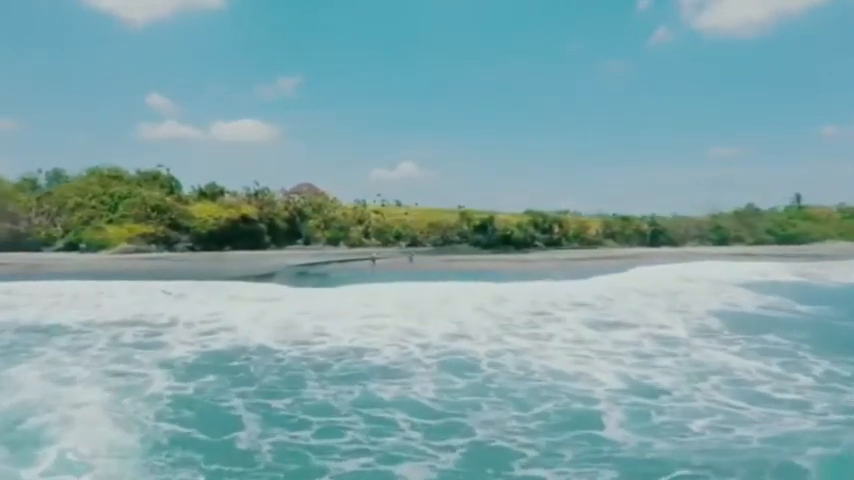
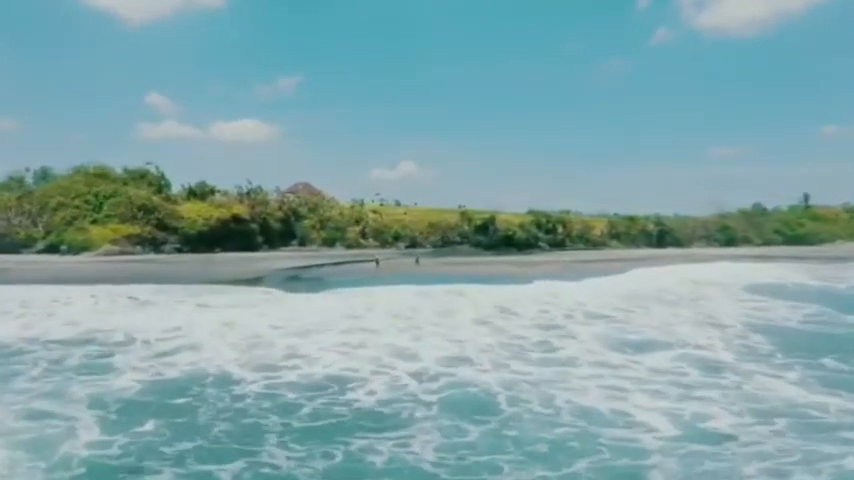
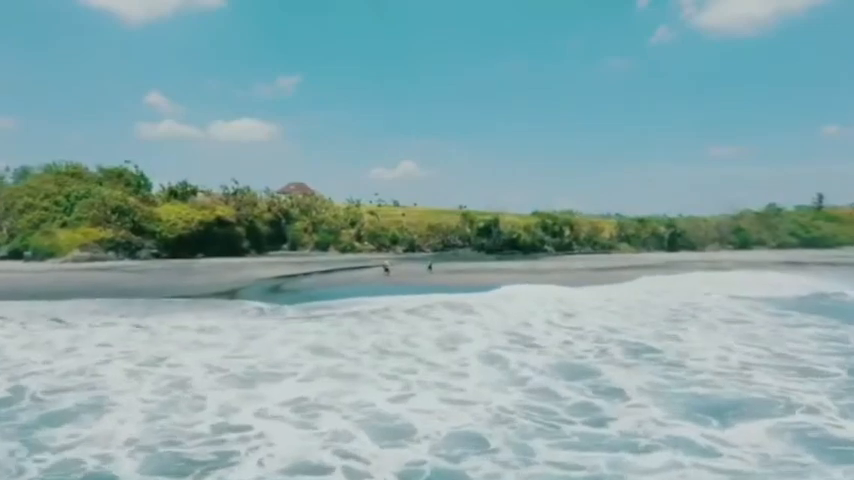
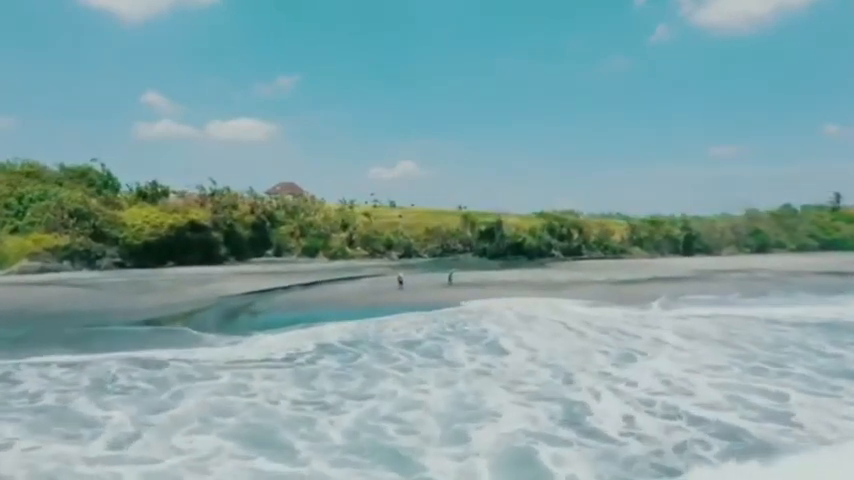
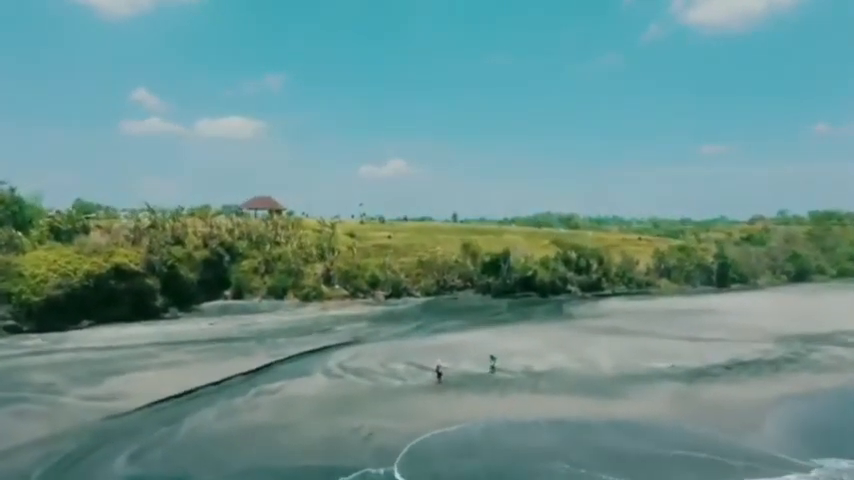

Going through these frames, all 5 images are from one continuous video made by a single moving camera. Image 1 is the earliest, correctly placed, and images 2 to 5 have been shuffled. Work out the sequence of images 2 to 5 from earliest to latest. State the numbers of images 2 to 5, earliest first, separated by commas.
2, 3, 4, 5
